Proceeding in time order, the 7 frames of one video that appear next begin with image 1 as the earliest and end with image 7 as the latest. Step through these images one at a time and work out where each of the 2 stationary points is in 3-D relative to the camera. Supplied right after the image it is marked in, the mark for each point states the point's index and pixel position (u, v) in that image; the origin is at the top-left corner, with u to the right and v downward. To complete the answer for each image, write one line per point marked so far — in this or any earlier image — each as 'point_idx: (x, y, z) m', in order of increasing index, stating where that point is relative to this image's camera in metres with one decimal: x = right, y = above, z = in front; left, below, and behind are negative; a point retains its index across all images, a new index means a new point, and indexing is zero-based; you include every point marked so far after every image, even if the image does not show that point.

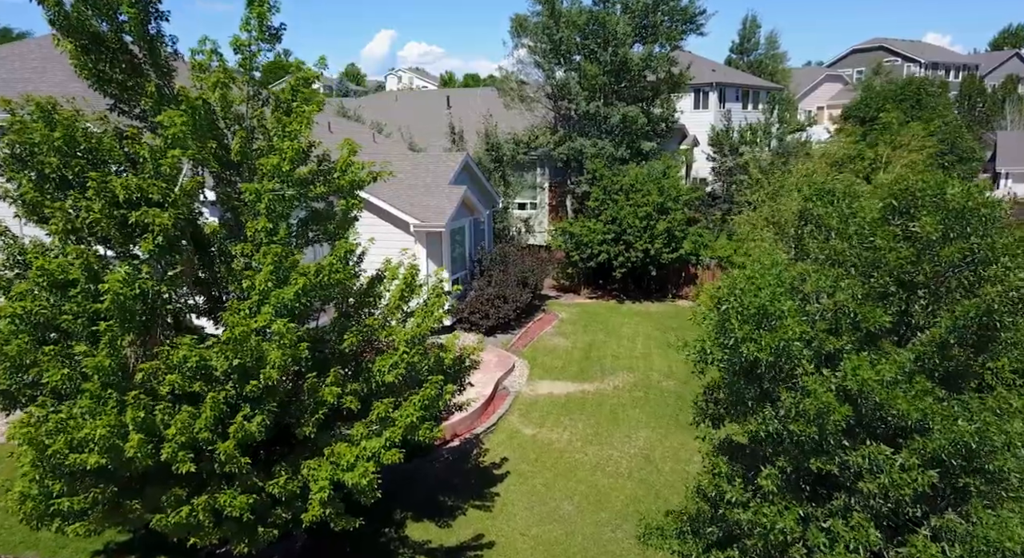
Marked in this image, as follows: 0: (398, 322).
0: (-1.7, -0.6, +9.6) m
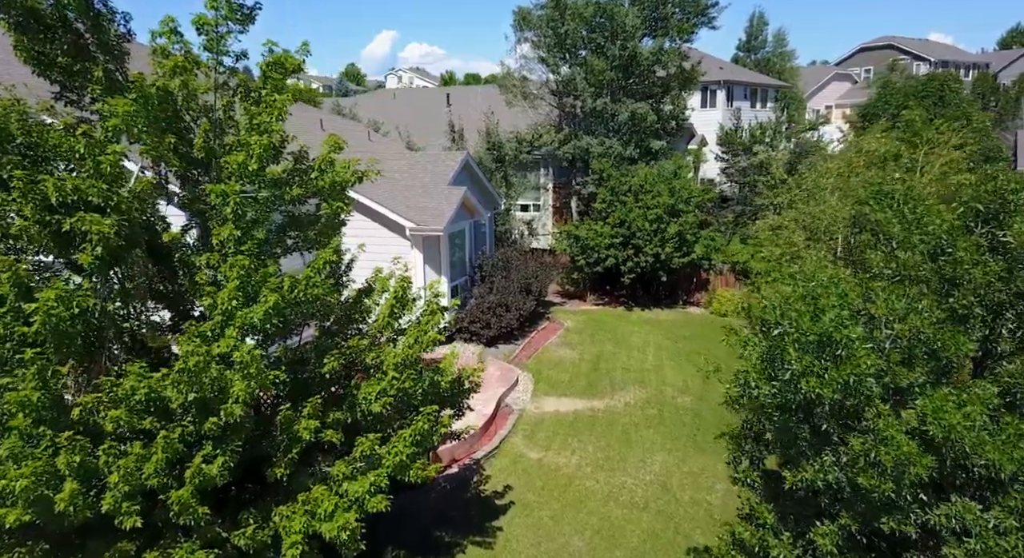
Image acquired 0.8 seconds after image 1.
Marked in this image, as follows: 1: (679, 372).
0: (-1.6, -0.8, +8.4) m
1: (+4.3, -2.4, +16.6) m
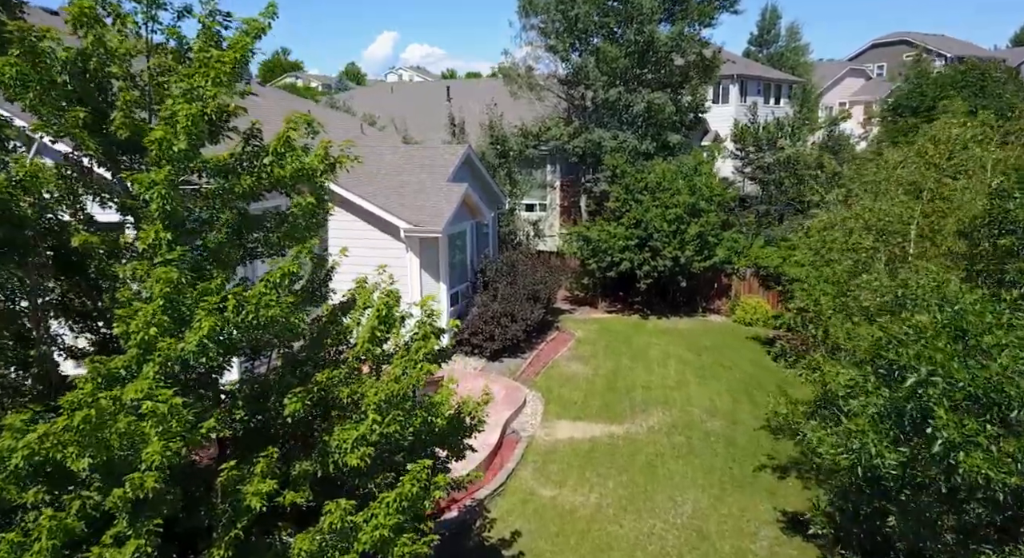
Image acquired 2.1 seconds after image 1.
0: (-1.5, -1.0, +6.7) m
1: (+4.4, -2.5, +14.8) m
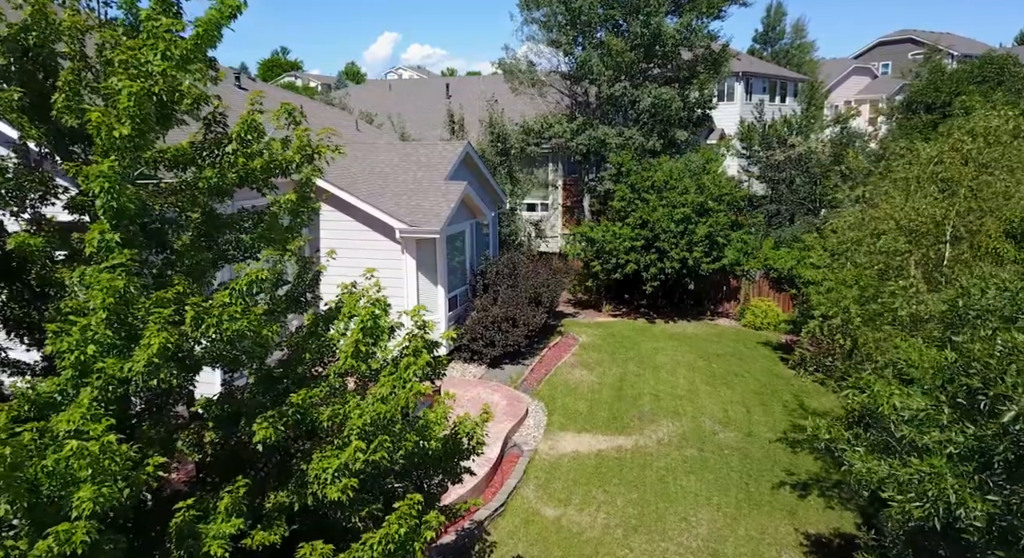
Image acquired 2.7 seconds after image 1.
0: (-1.4, -1.0, +5.9) m
1: (+4.5, -2.6, +14.1) m
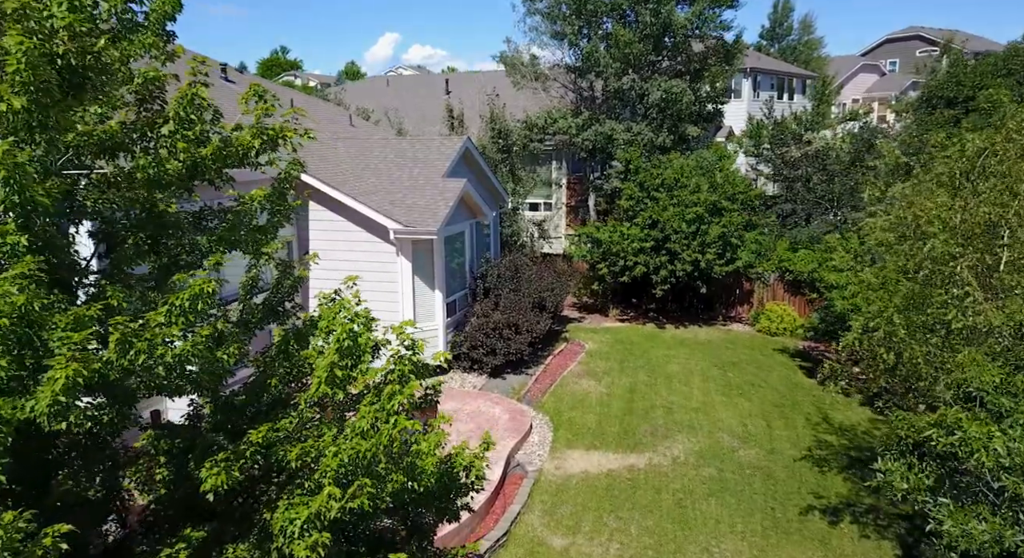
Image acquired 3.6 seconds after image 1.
0: (-1.4, -1.1, +5.0) m
1: (+4.5, -2.7, +13.1) m
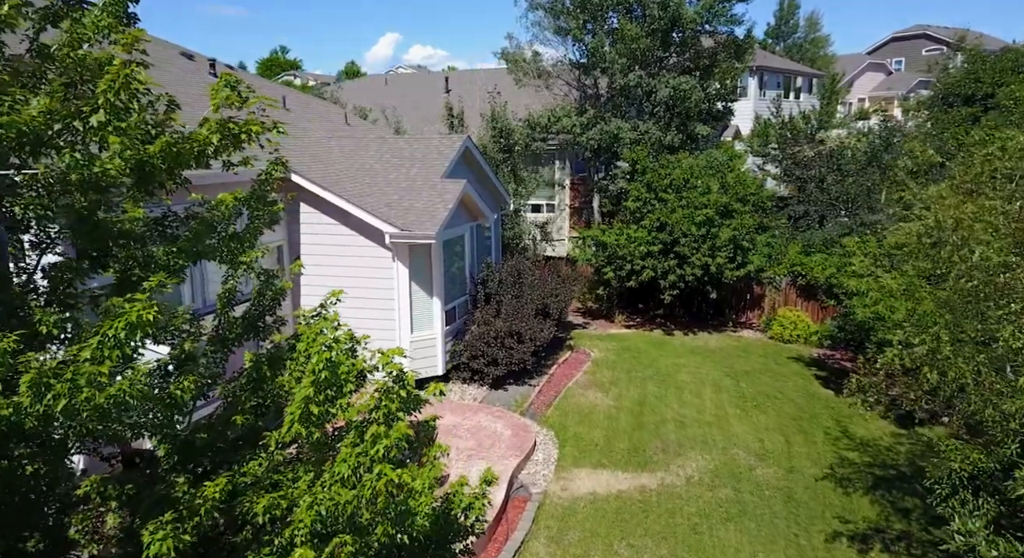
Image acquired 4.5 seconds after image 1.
0: (-1.4, -1.2, +4.3) m
1: (+4.6, -2.8, +12.4) m
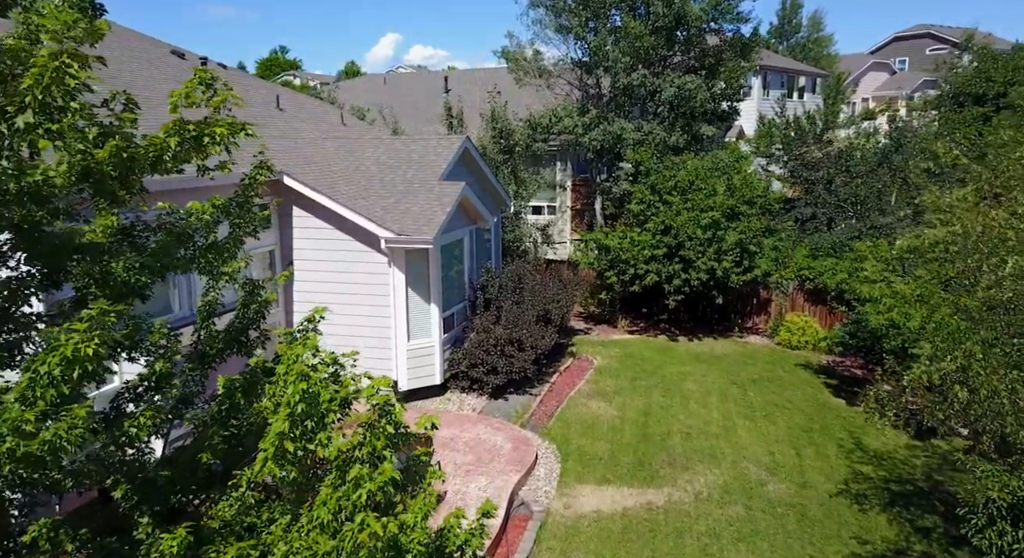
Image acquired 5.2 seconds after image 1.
0: (-1.3, -1.3, +3.8) m
1: (+4.6, -2.9, +12.0) m
